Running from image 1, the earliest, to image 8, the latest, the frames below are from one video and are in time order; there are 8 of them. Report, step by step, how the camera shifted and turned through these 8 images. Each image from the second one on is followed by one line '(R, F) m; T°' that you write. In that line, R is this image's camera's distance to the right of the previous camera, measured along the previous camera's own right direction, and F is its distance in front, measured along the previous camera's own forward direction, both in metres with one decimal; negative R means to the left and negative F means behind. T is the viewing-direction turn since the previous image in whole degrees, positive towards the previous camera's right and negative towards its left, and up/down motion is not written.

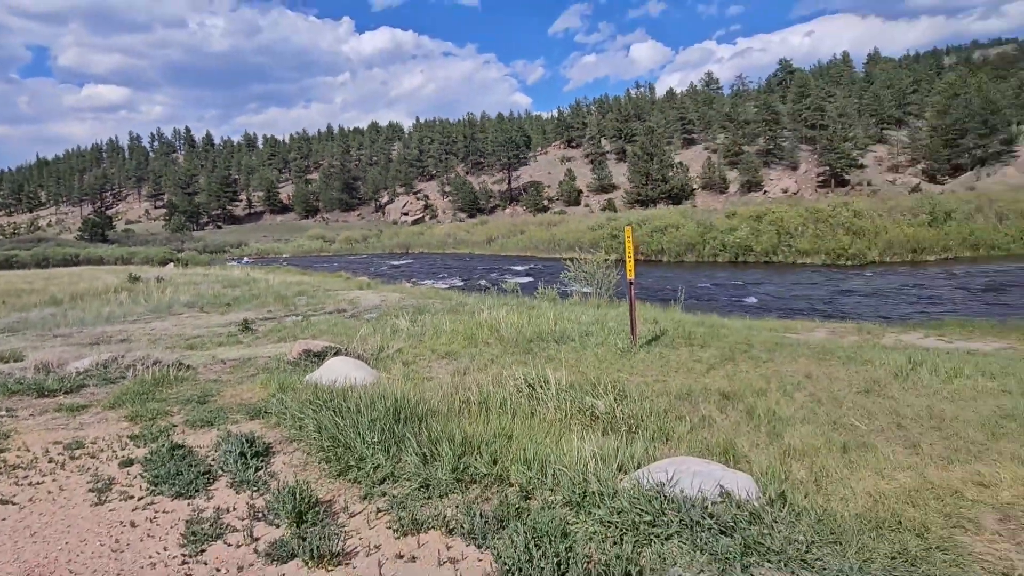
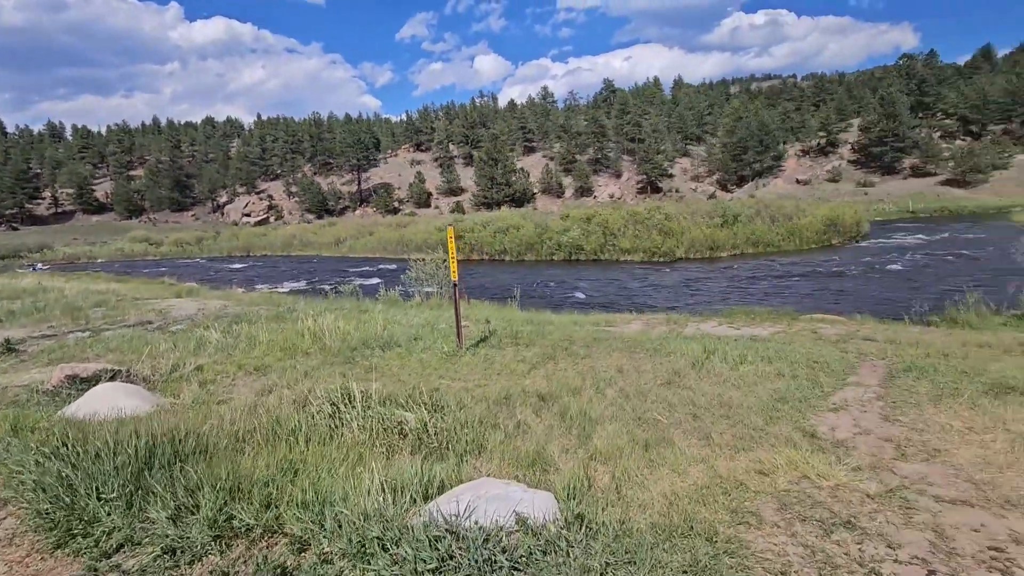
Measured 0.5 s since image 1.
(+0.4, +0.5) m; +16°
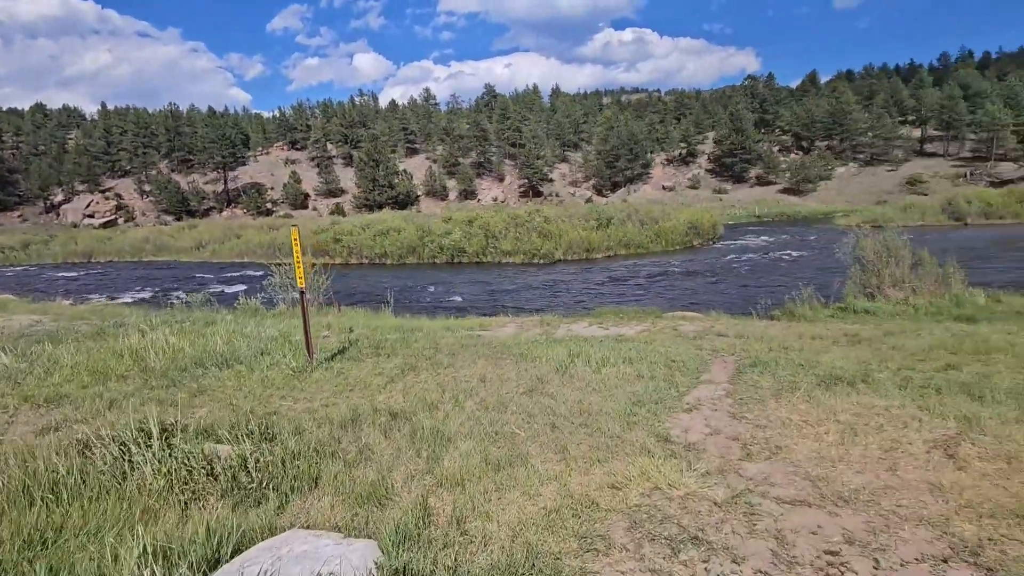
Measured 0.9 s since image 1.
(+0.4, +0.4) m; +12°
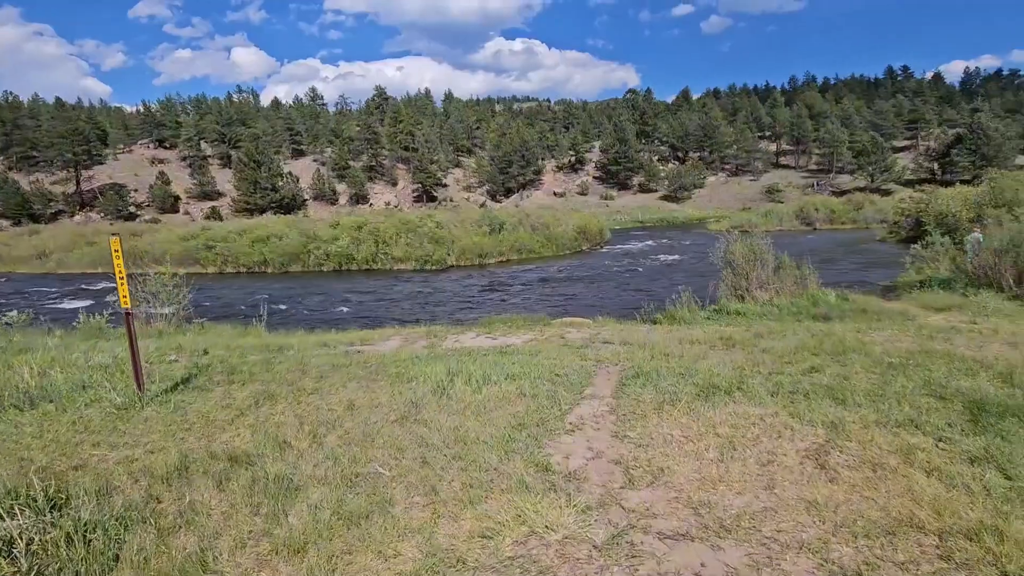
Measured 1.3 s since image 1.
(+0.3, +0.5) m; +11°
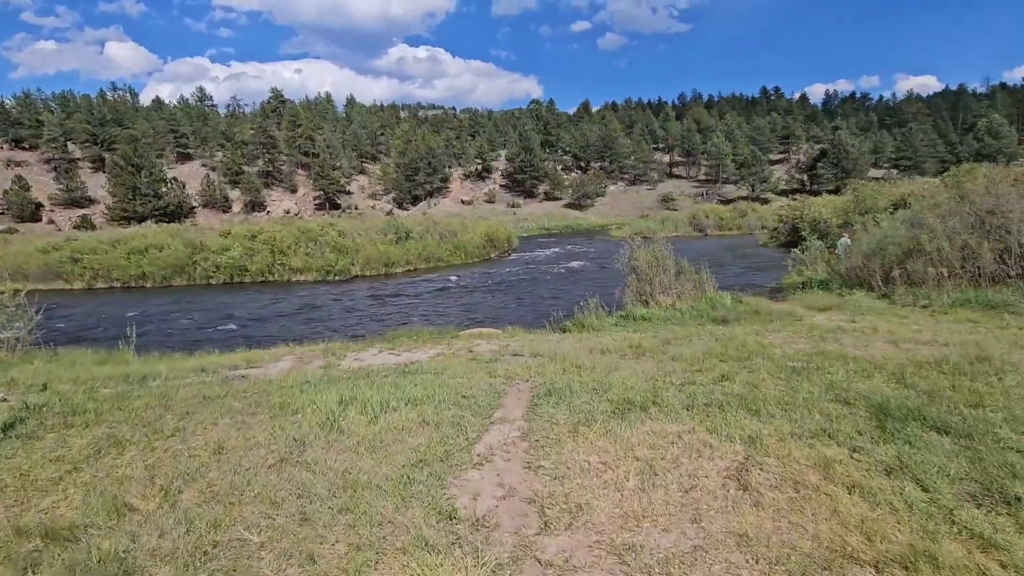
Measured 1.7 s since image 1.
(+0.1, +0.5) m; +9°
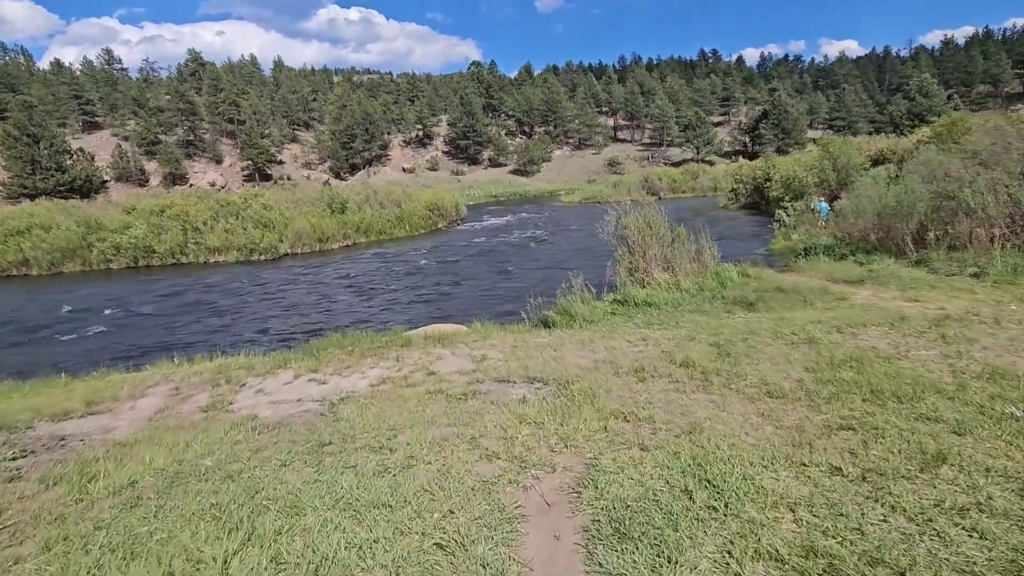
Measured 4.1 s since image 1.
(-0.4, +3.3) m; +5°
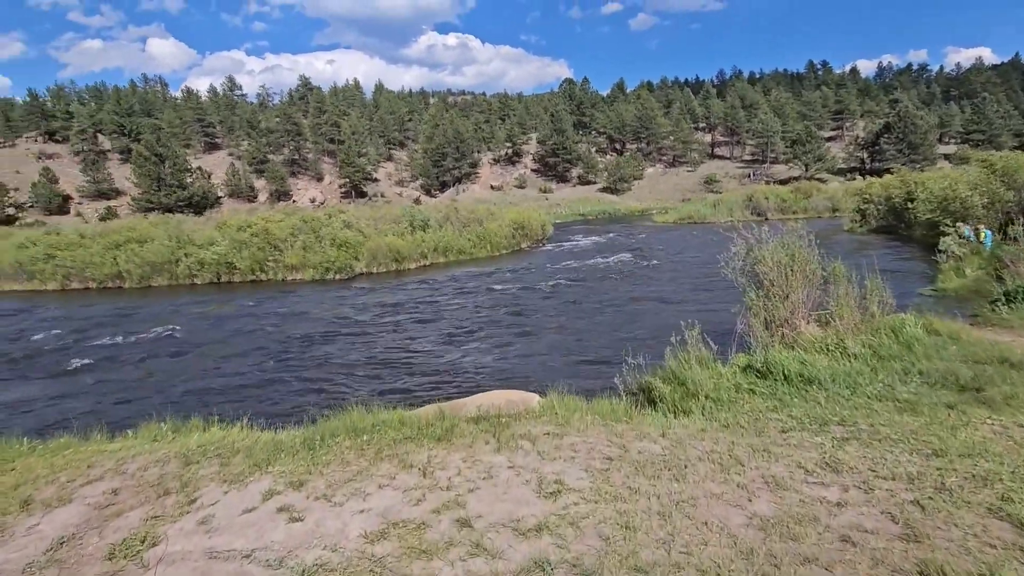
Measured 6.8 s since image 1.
(-0.1, +2.9) m; -9°
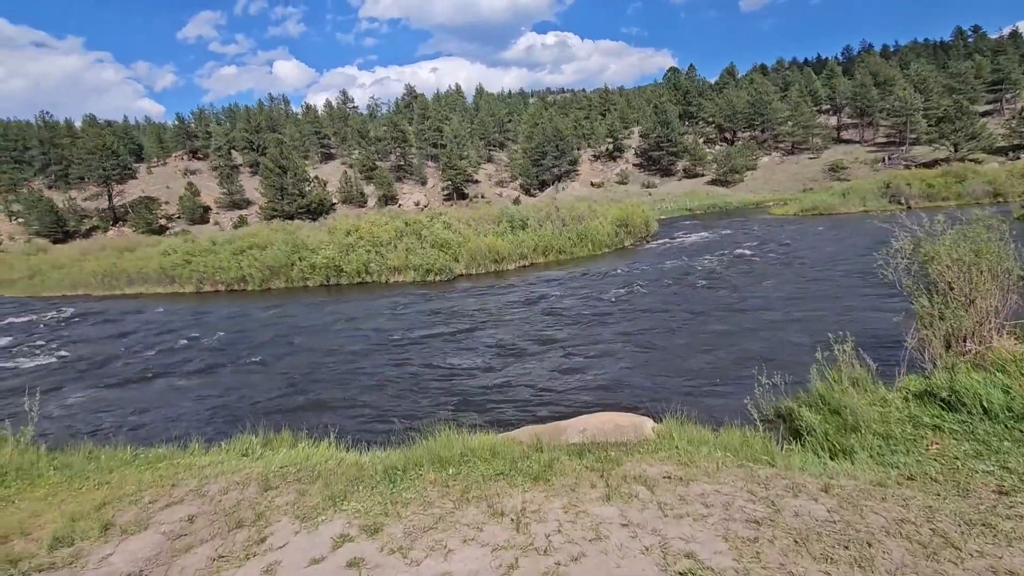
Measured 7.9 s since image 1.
(-0.1, +1.0) m; -10°
